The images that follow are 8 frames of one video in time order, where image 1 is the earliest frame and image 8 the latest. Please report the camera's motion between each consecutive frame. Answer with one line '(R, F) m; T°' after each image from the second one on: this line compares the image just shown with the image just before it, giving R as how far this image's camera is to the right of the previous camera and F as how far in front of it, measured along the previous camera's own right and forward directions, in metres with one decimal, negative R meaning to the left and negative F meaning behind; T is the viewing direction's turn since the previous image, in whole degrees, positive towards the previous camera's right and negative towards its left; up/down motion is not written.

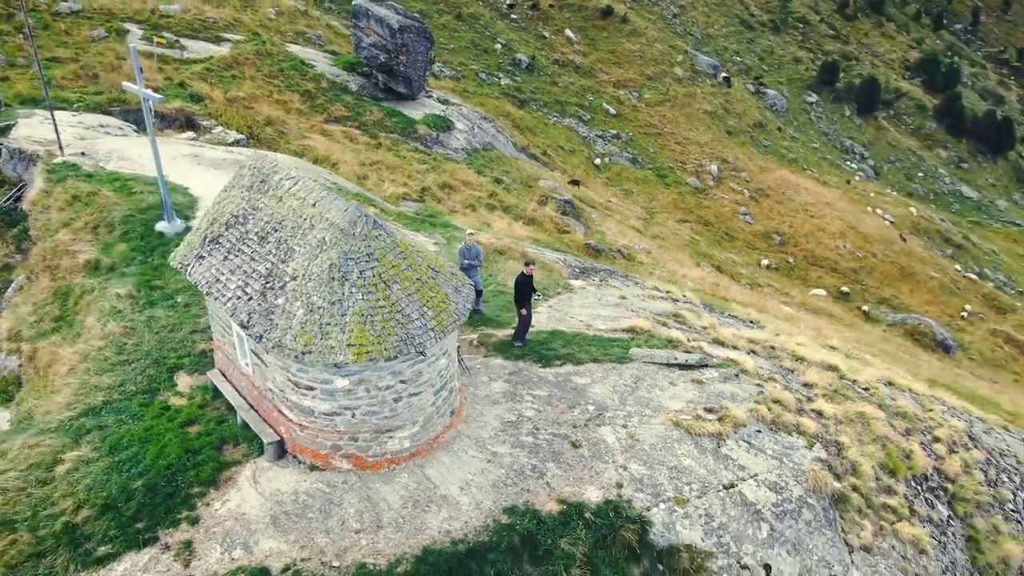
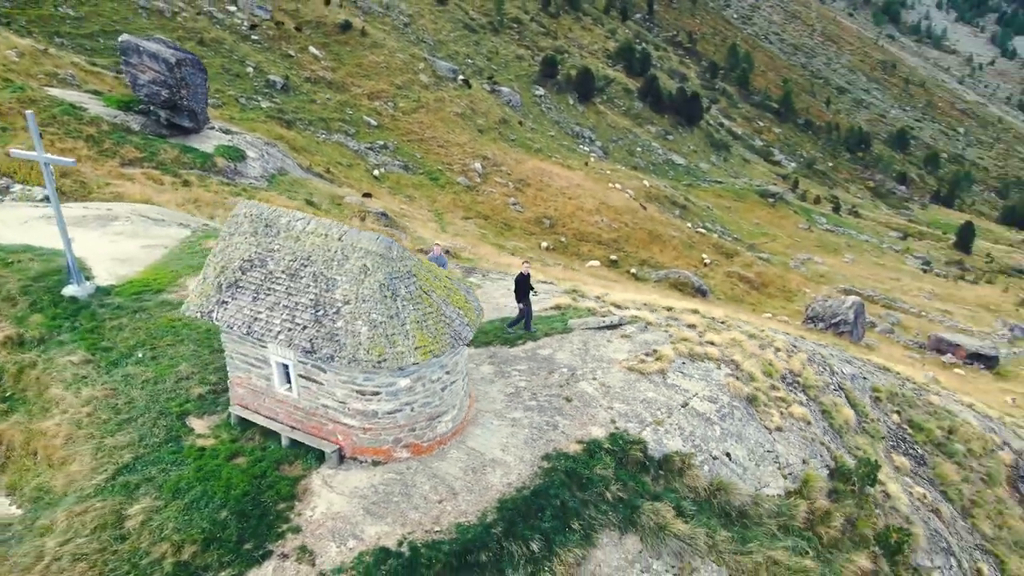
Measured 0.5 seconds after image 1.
(-4.3, -1.9) m; +18°
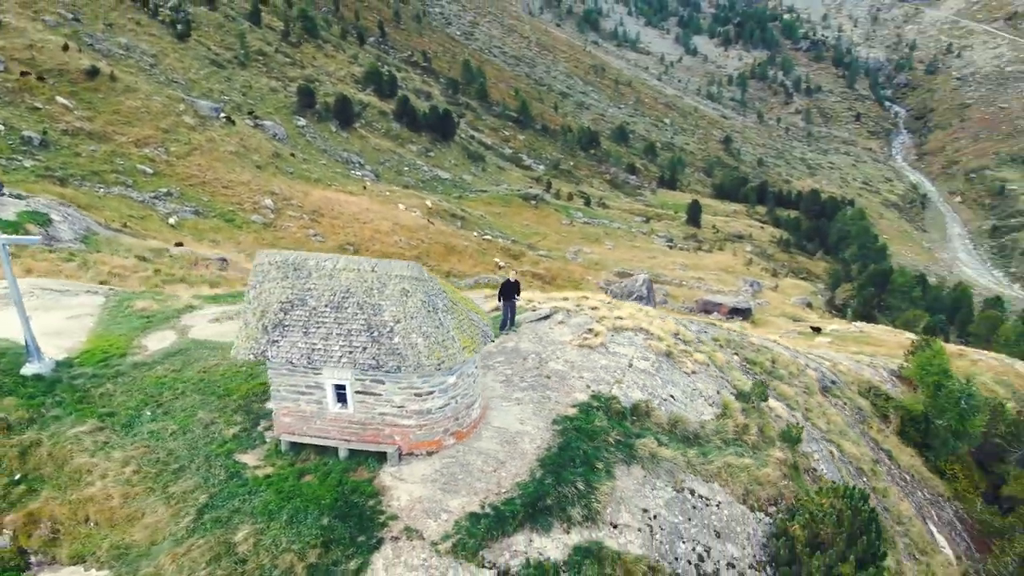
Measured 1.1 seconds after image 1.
(-4.8, -2.3) m; +17°
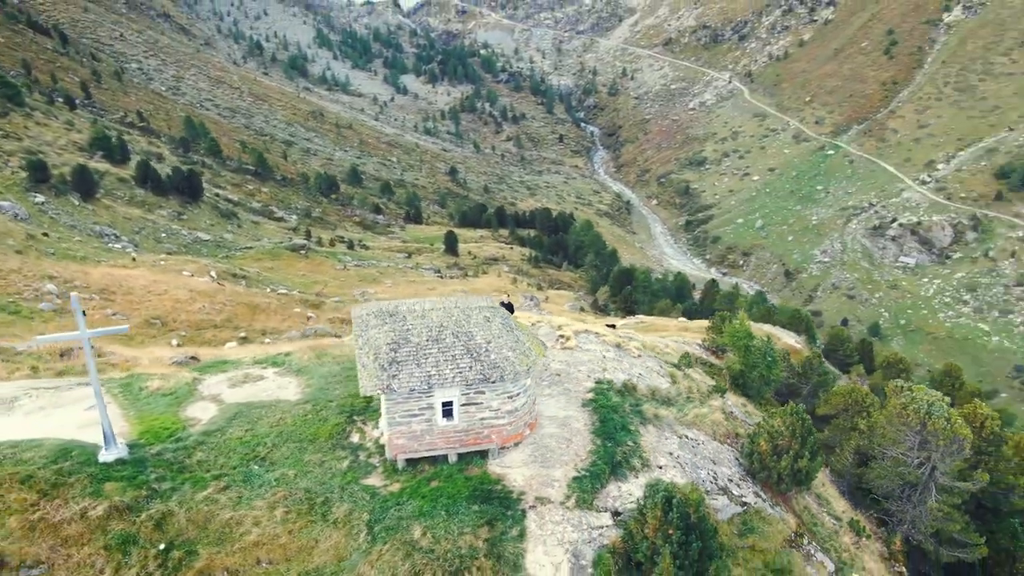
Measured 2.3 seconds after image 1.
(-7.4, -3.1) m; +19°
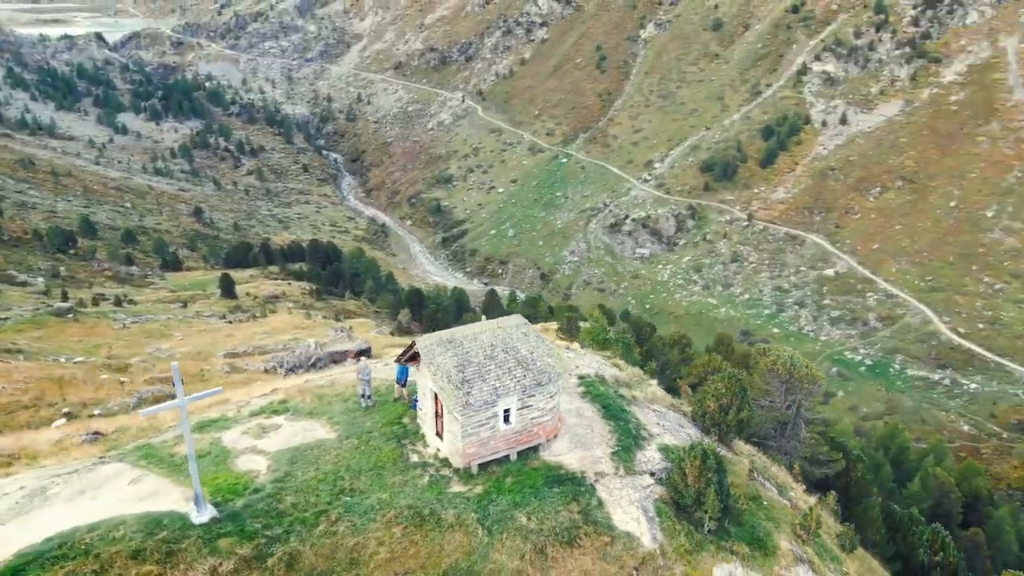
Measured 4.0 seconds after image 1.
(-7.4, -2.3) m; +18°
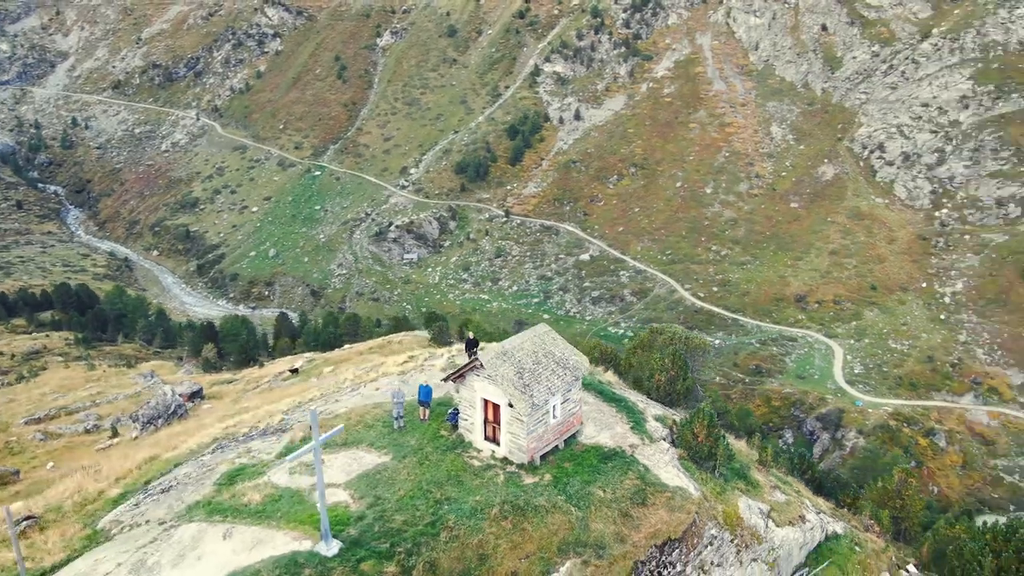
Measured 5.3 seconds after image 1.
(-8.3, -2.0) m; +17°
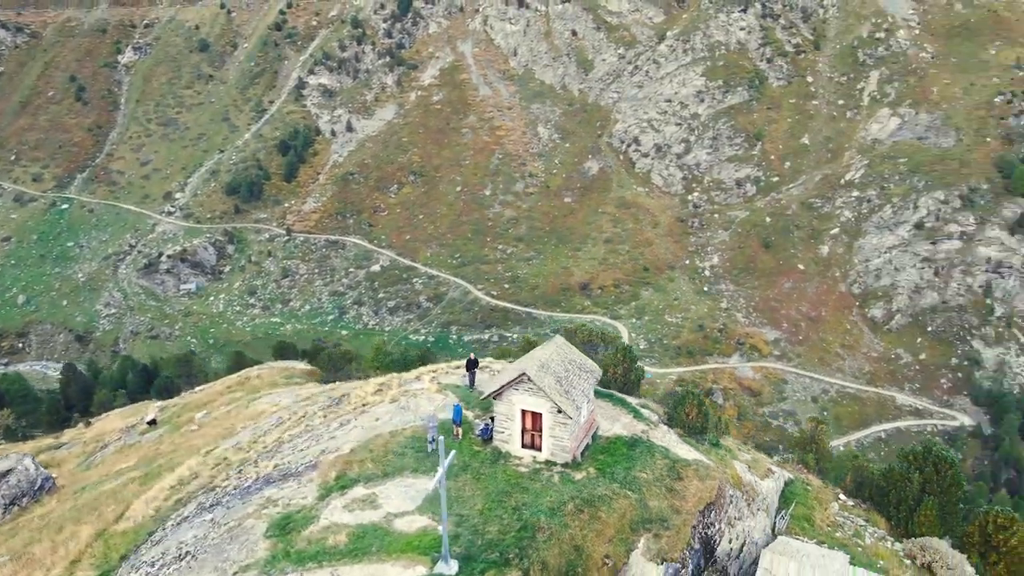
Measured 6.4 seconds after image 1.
(-8.2, -1.3) m; +16°
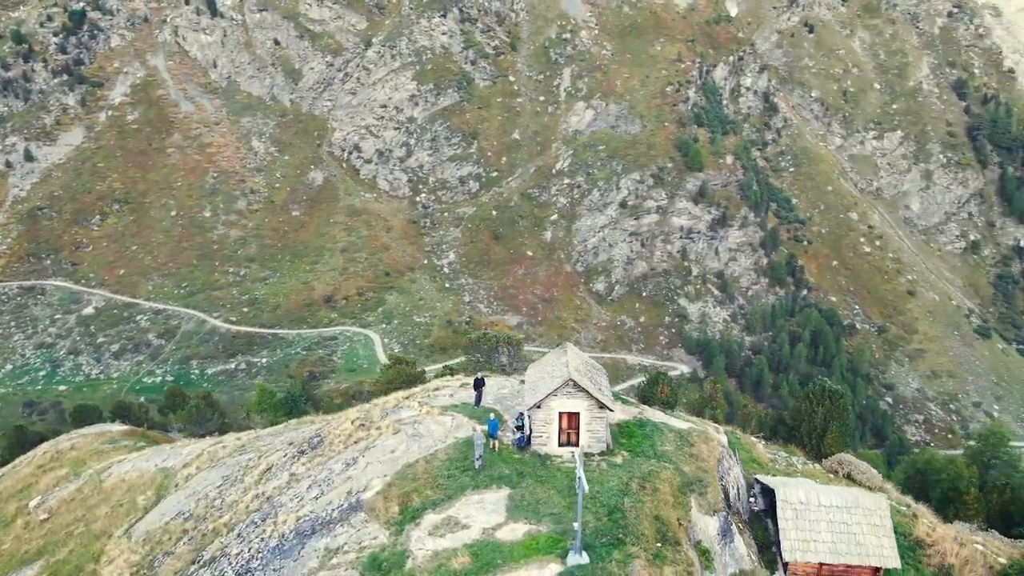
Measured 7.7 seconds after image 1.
(-11.0, -0.9) m; +20°
